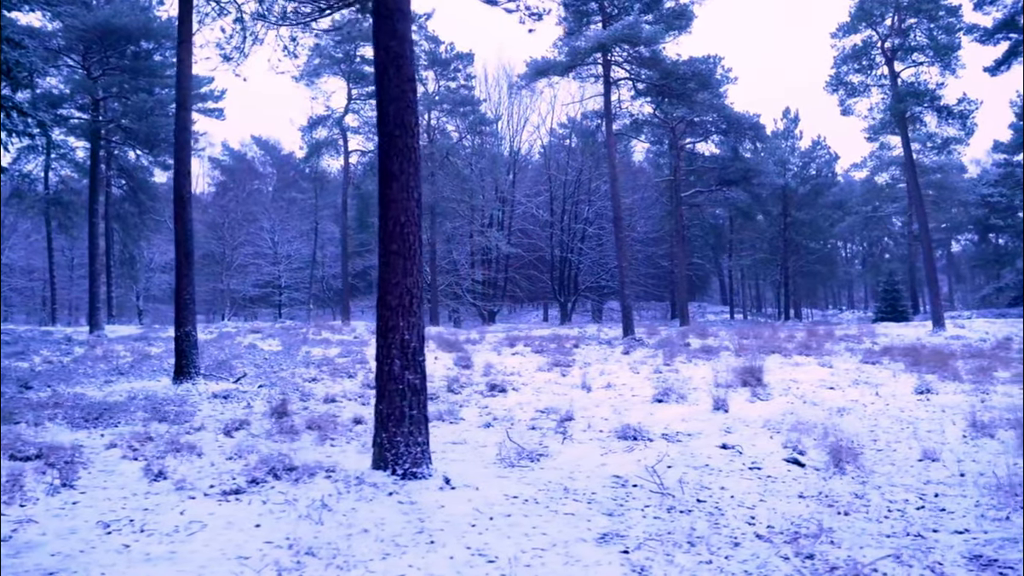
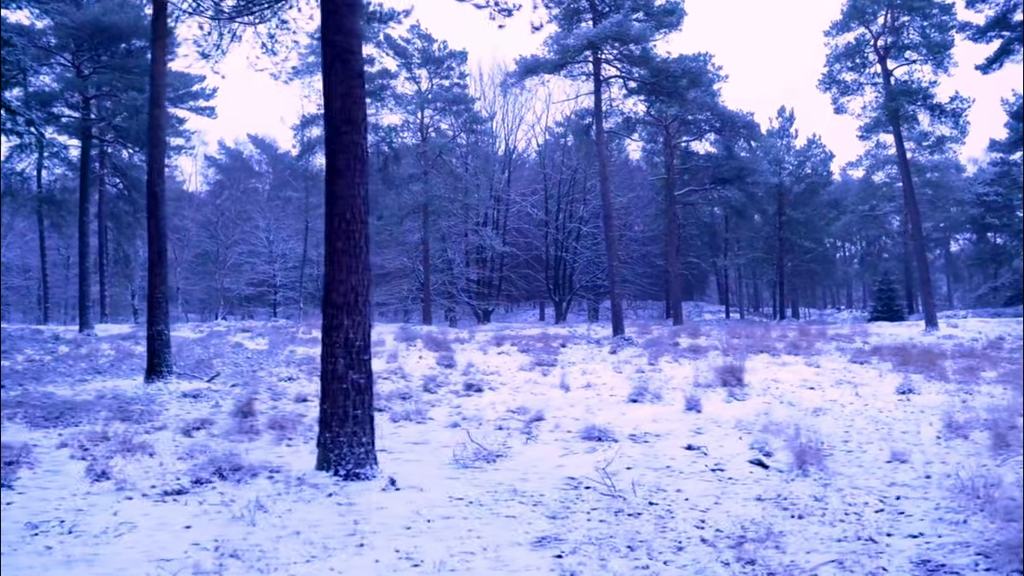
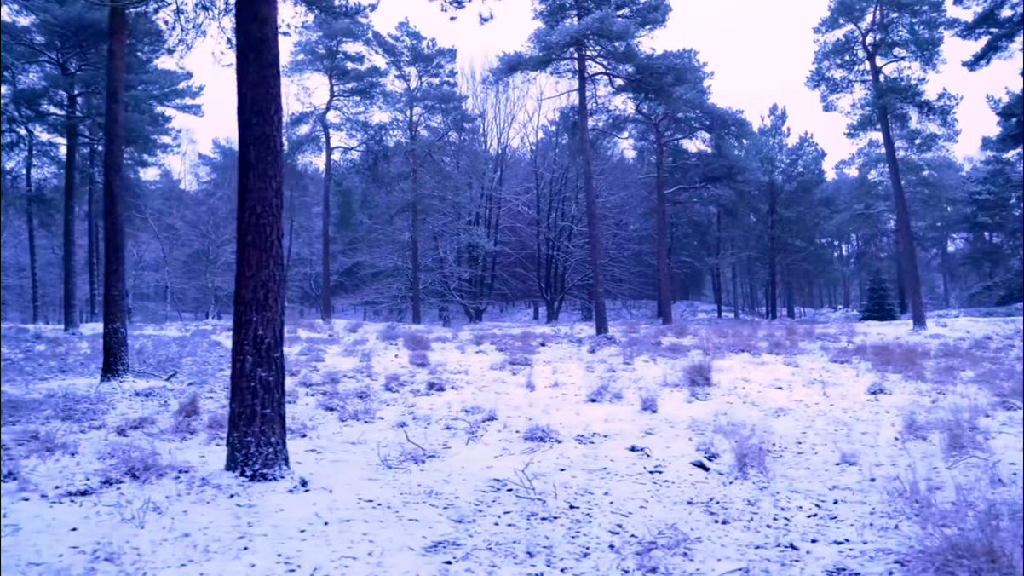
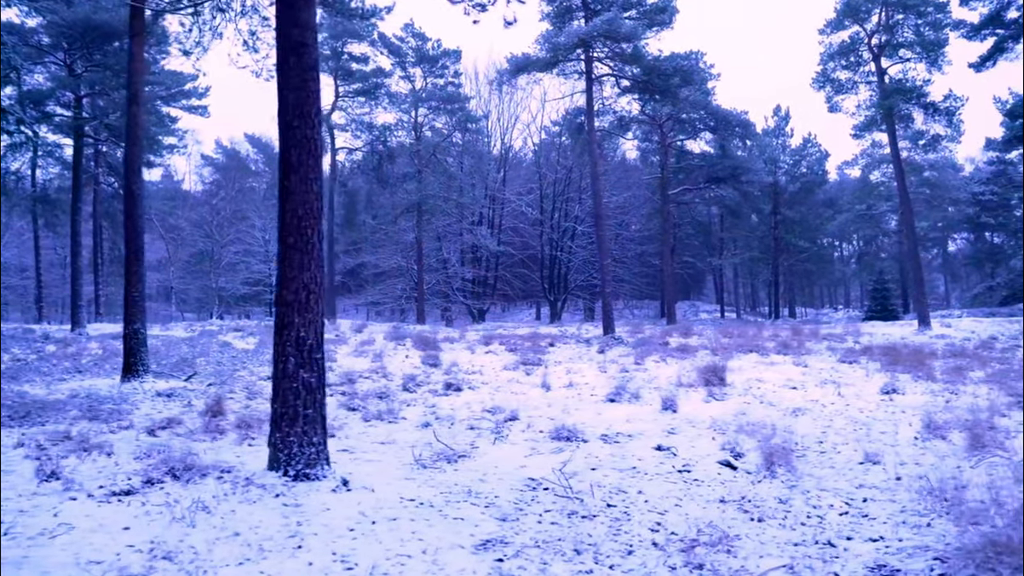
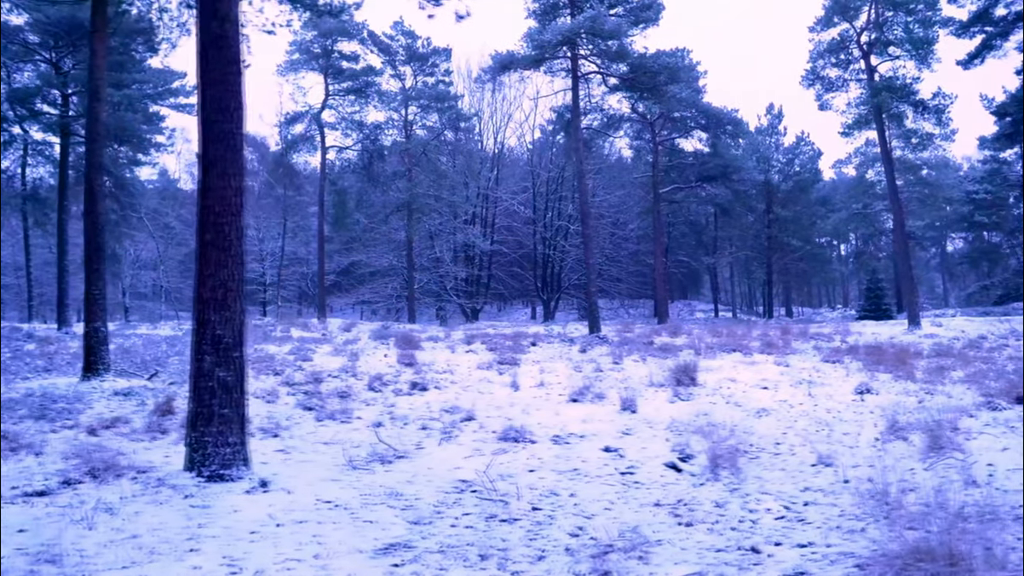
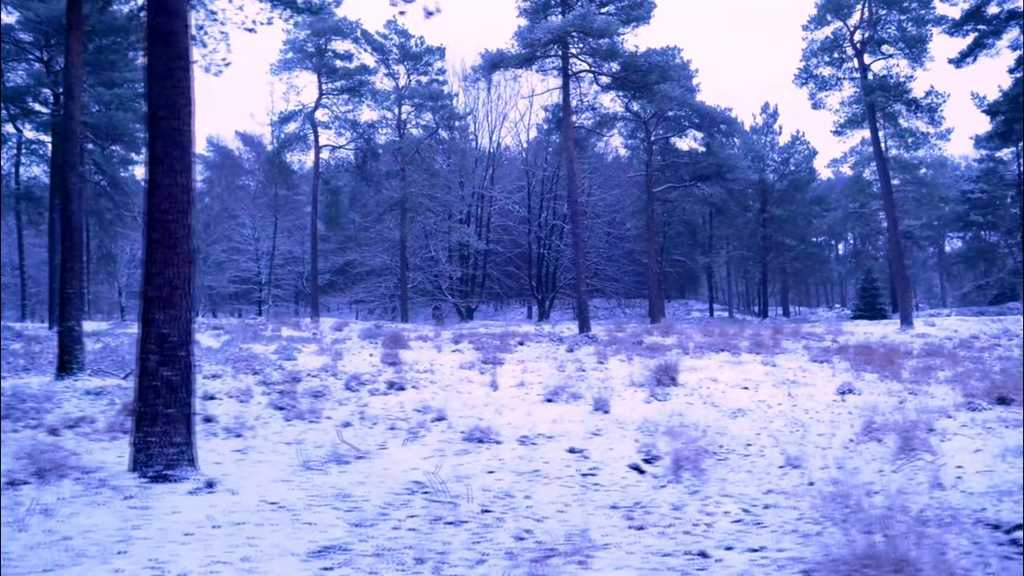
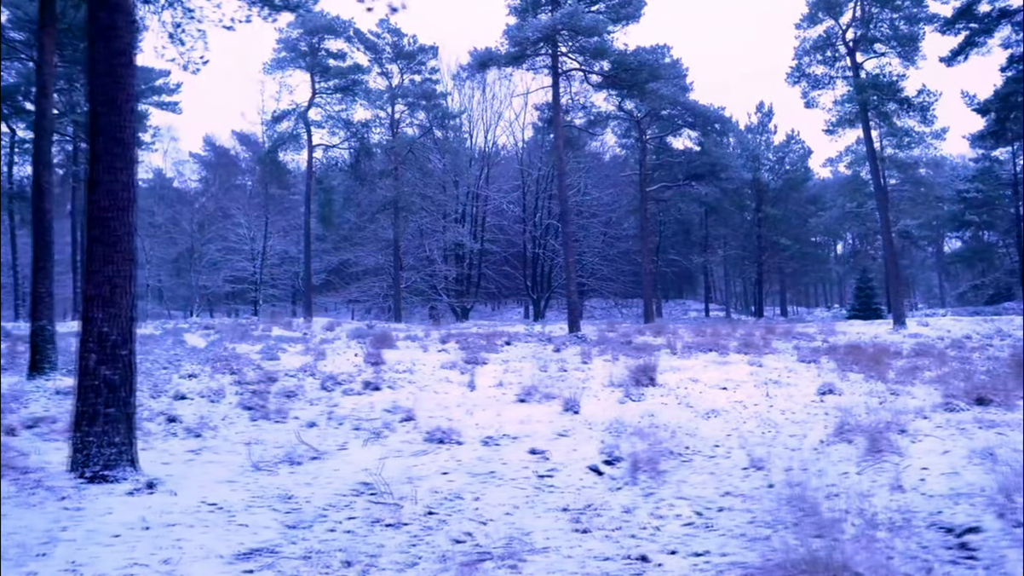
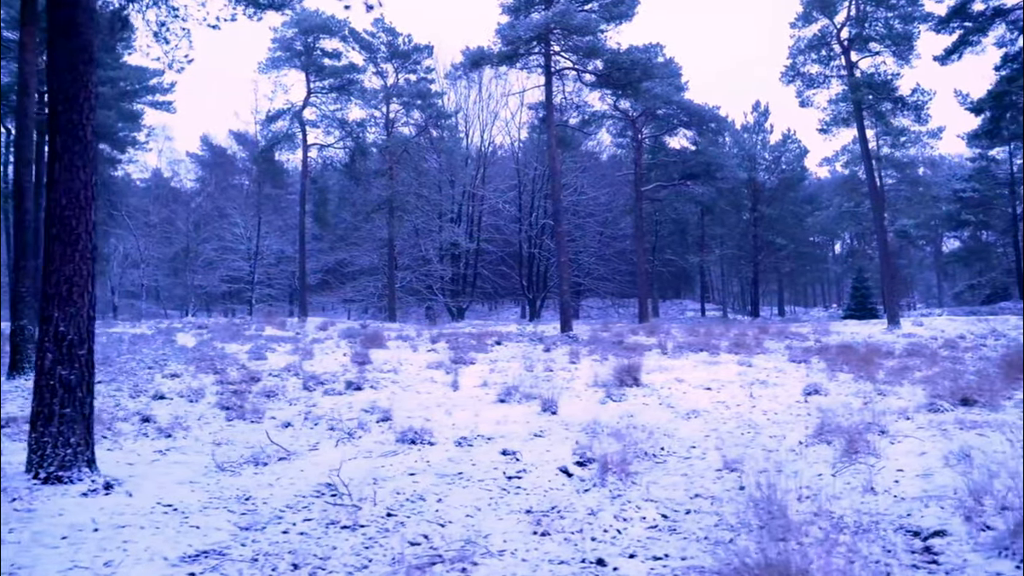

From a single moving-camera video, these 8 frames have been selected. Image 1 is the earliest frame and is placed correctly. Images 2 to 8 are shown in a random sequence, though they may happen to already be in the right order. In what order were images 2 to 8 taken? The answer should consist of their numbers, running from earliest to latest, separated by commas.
2, 4, 3, 5, 6, 7, 8
